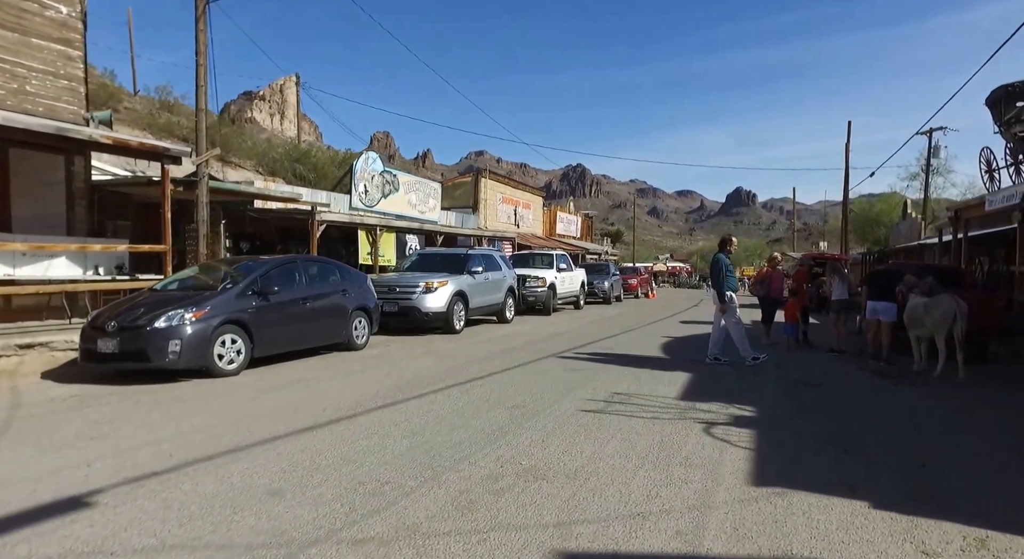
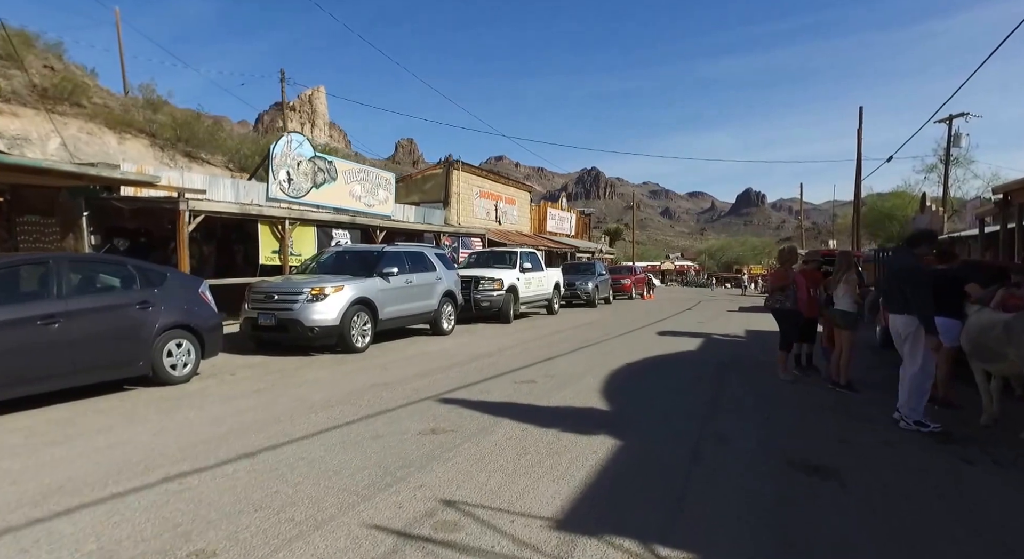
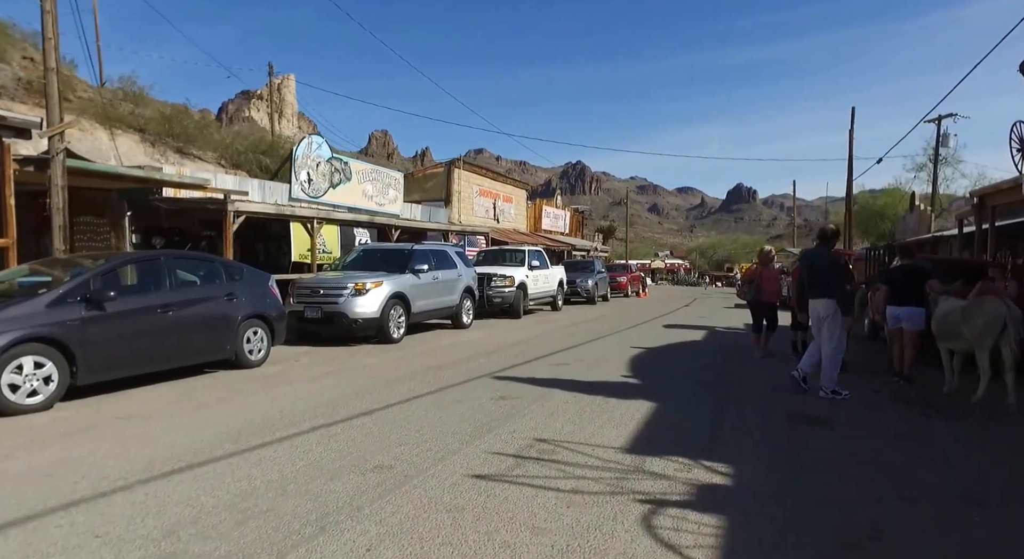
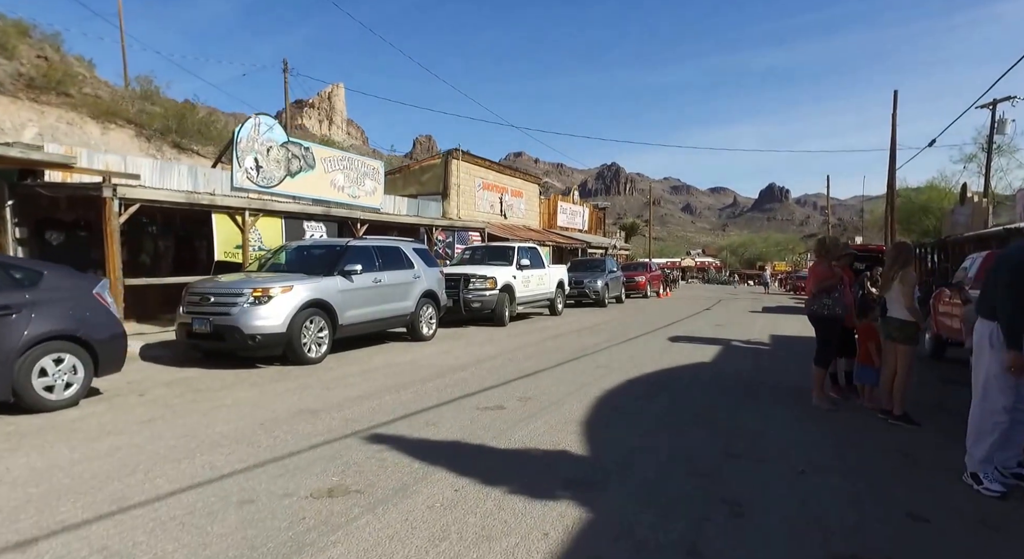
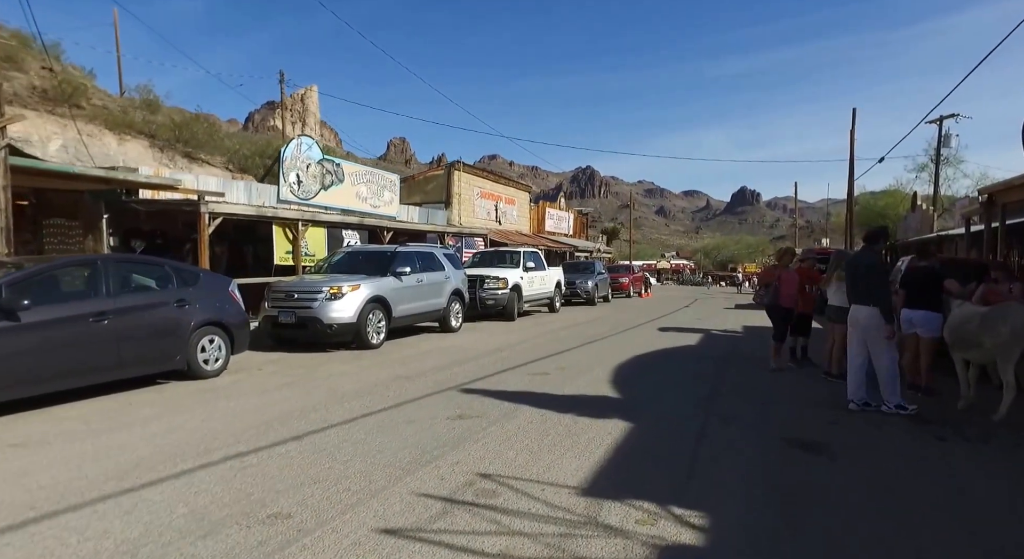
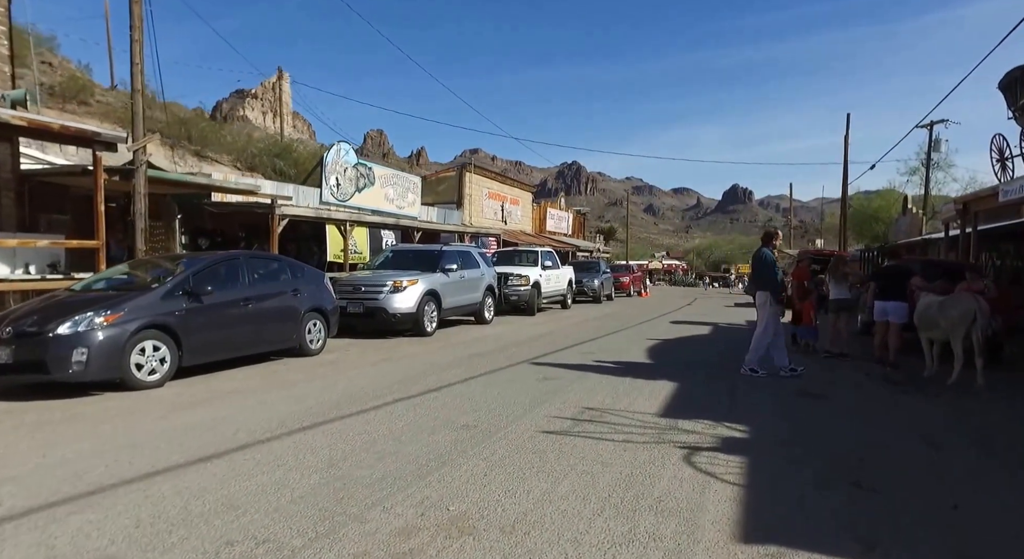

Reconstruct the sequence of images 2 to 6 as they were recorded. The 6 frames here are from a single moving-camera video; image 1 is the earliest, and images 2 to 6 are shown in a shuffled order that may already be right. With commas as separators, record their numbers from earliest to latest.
6, 3, 5, 2, 4
